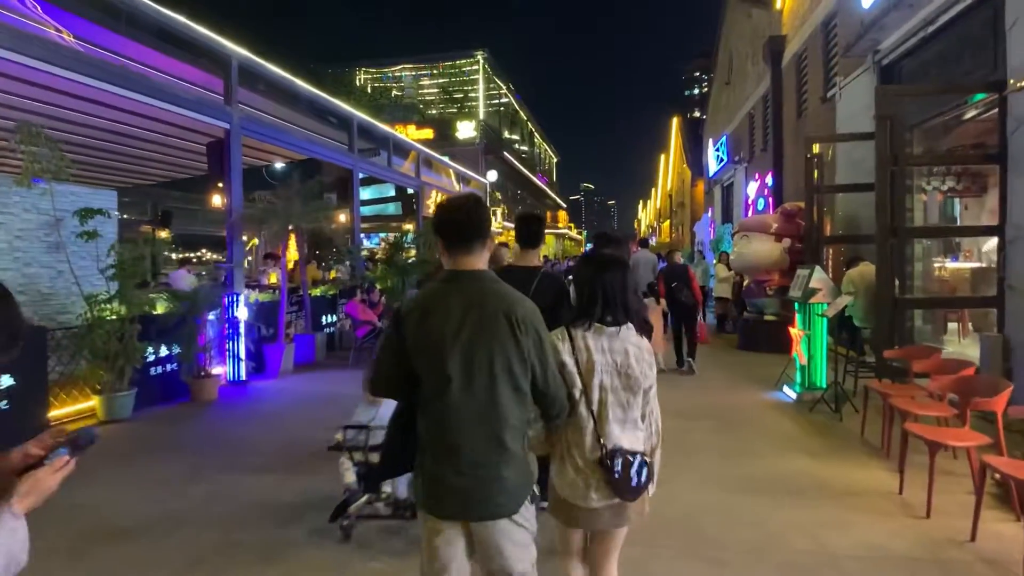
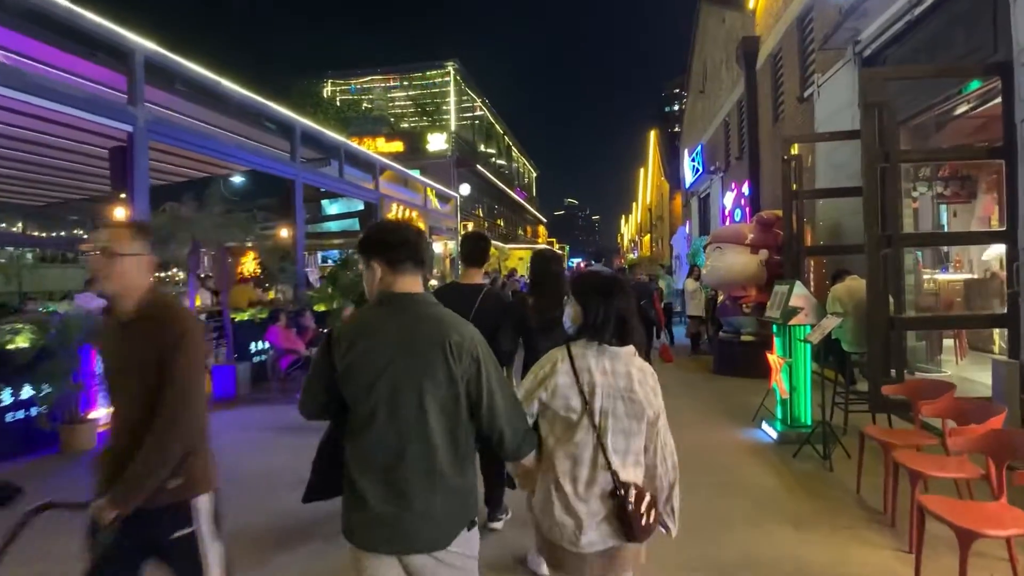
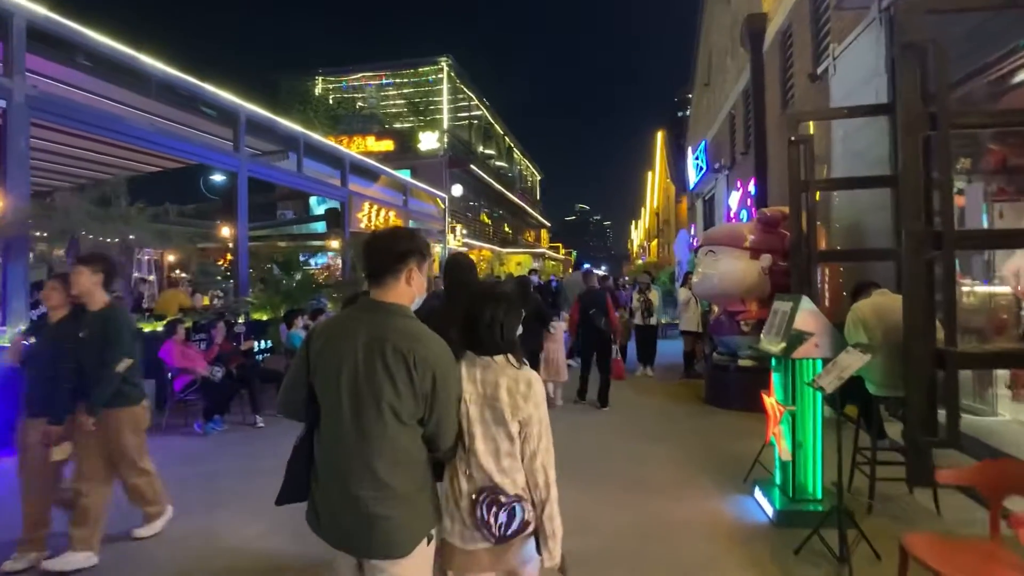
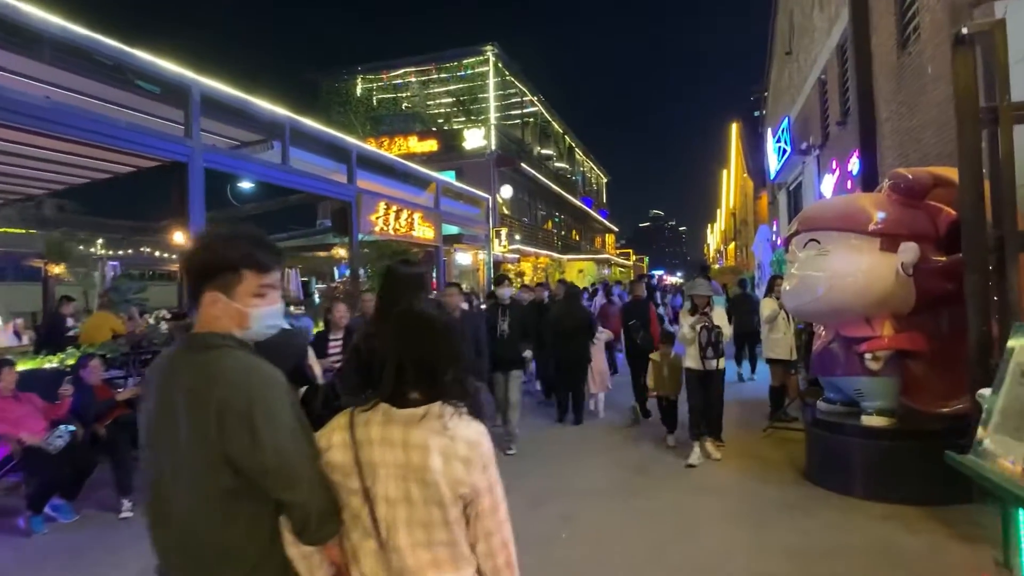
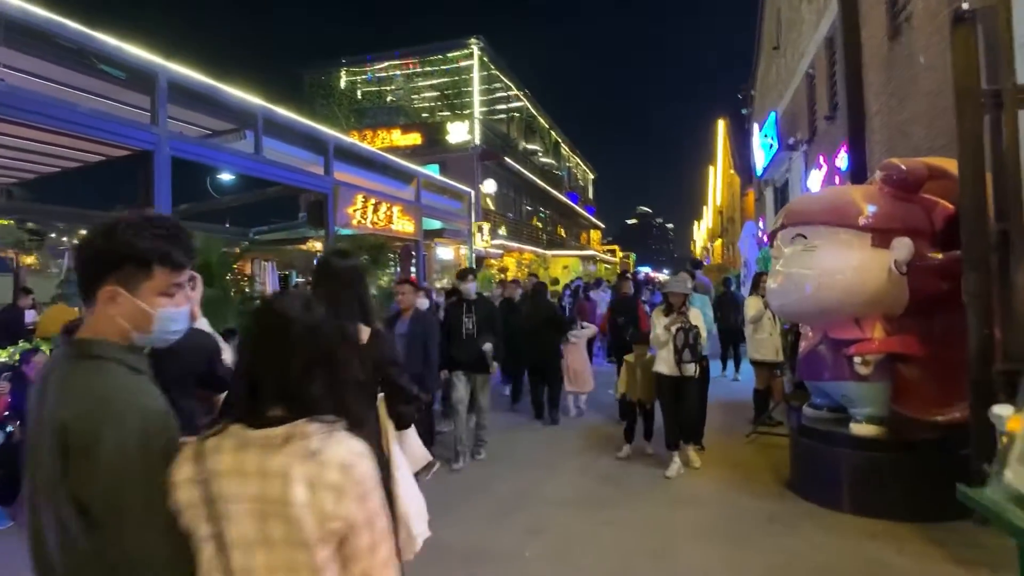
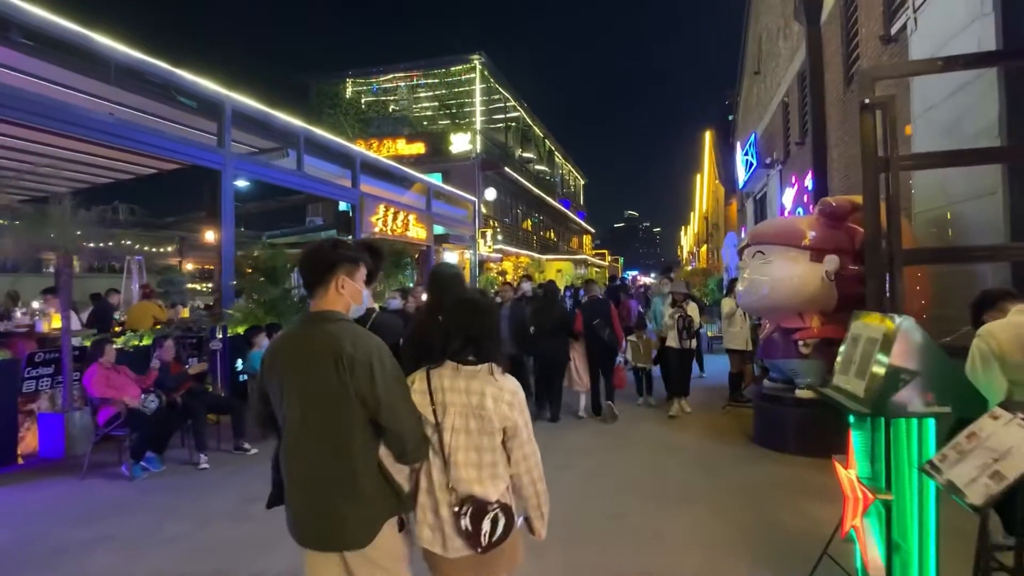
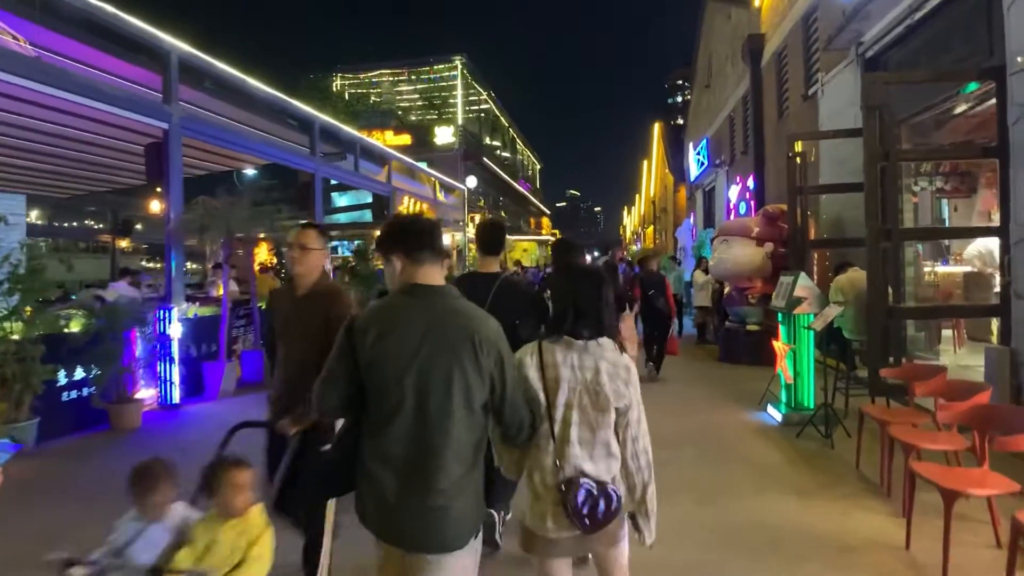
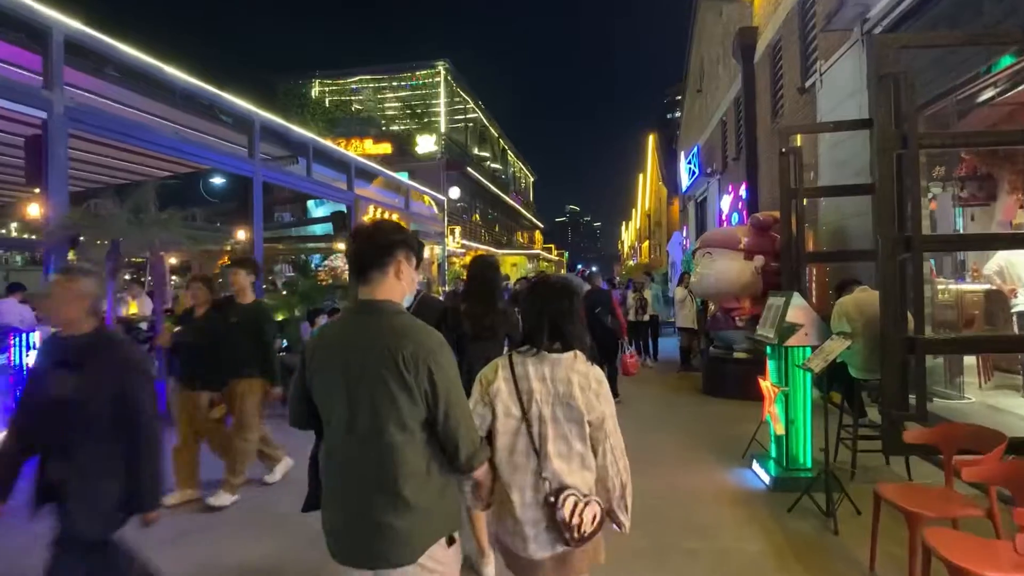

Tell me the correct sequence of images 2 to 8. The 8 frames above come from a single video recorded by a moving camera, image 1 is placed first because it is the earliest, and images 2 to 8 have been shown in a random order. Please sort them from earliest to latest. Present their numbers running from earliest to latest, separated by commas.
7, 2, 8, 3, 6, 4, 5
